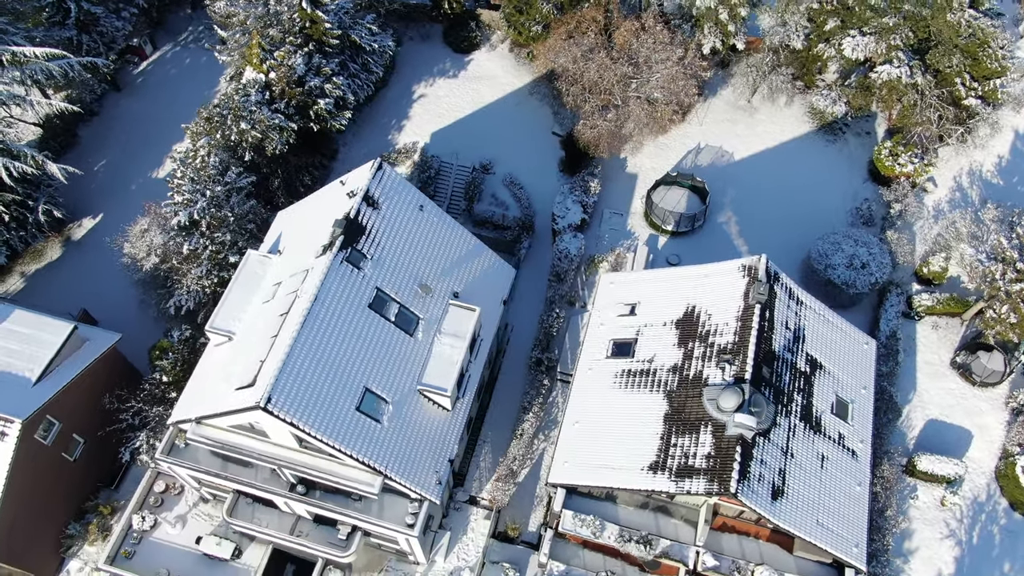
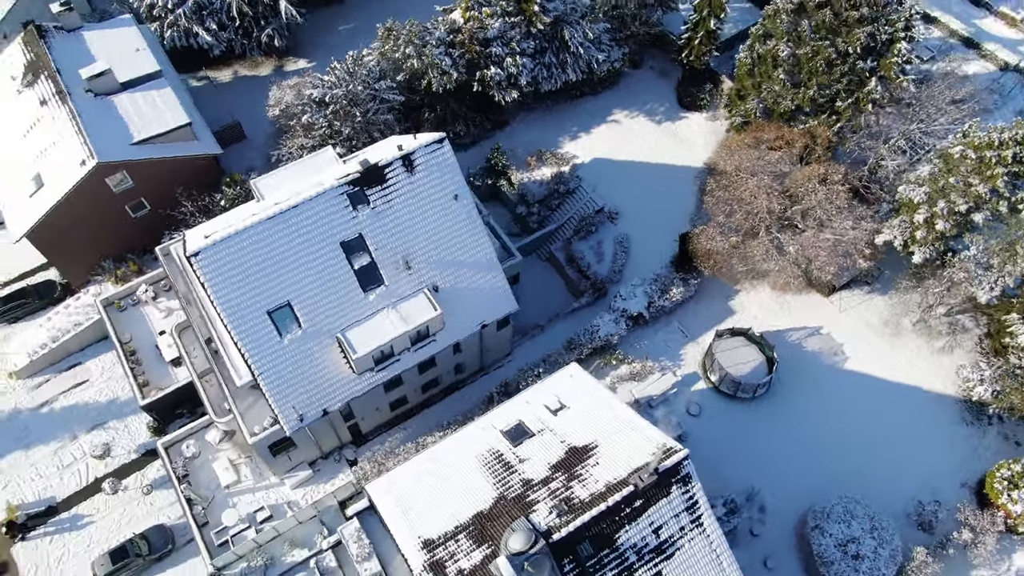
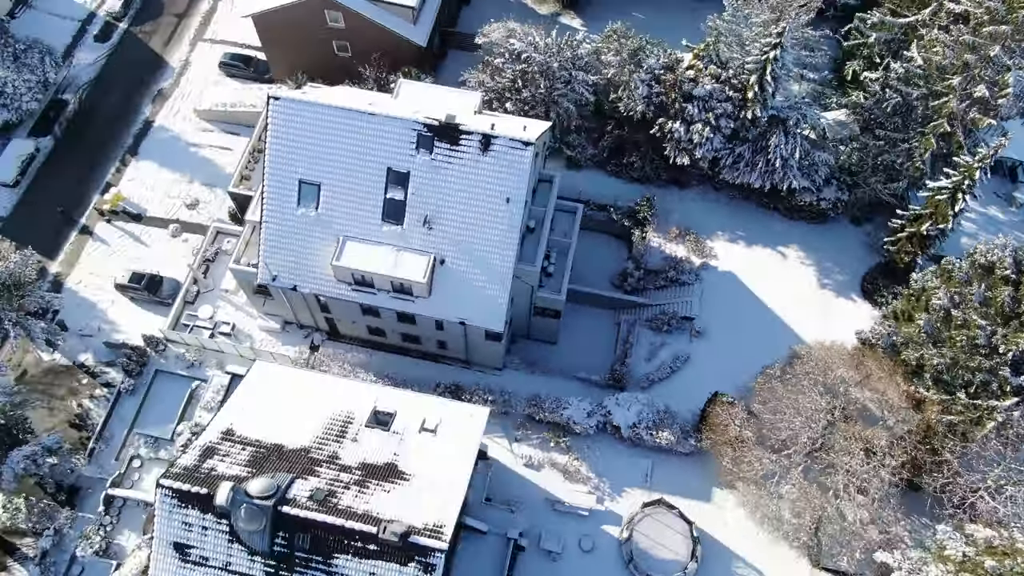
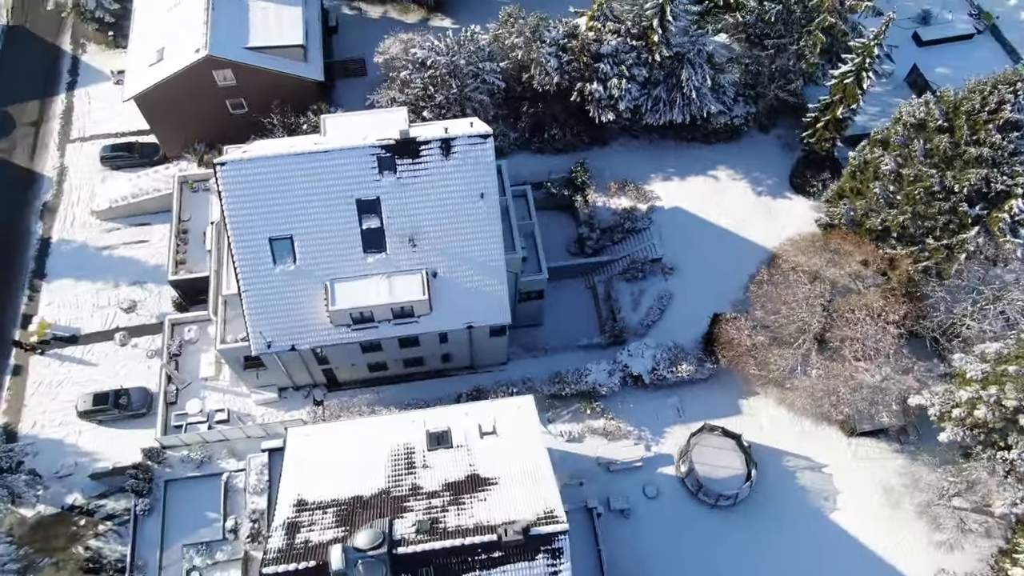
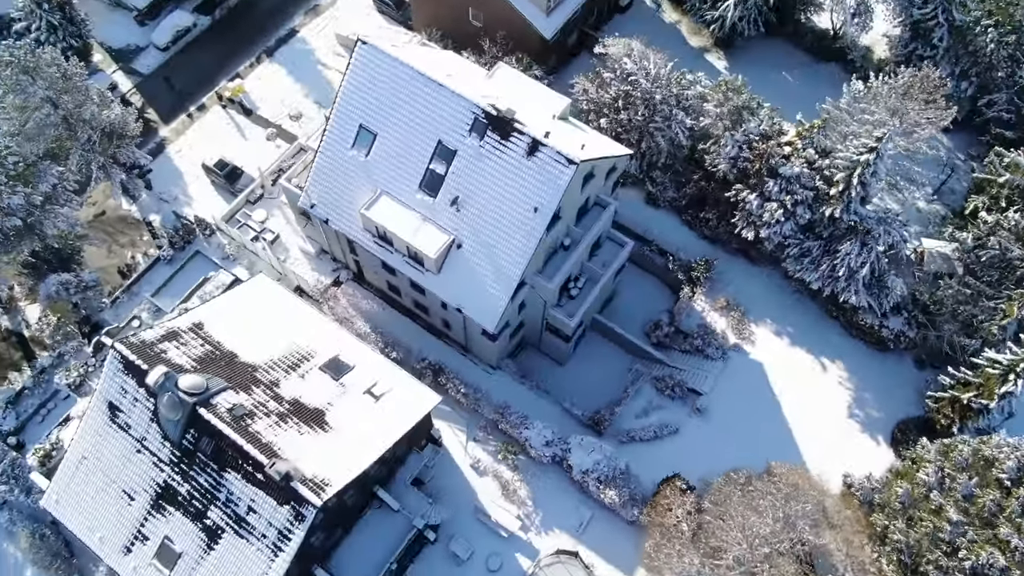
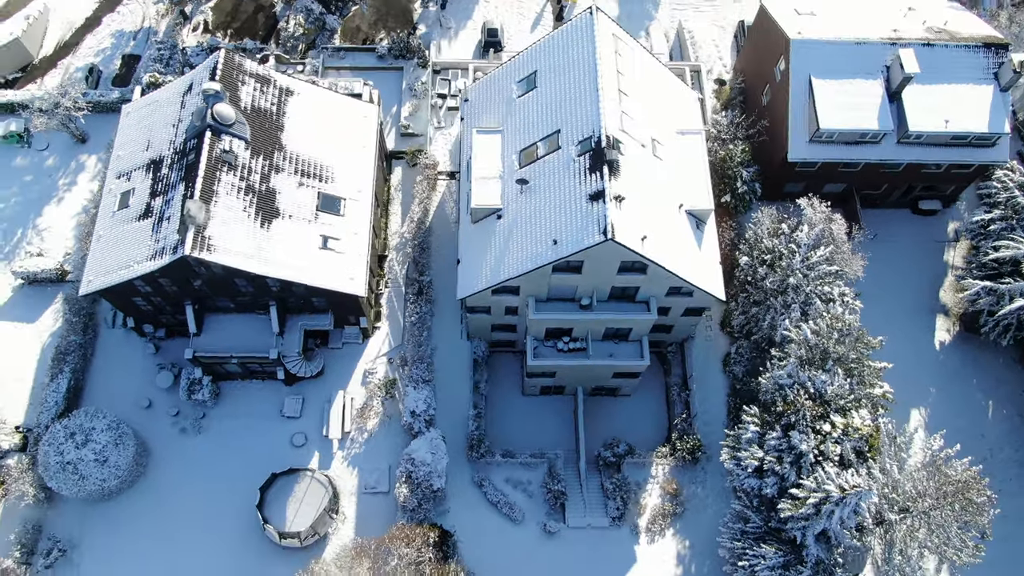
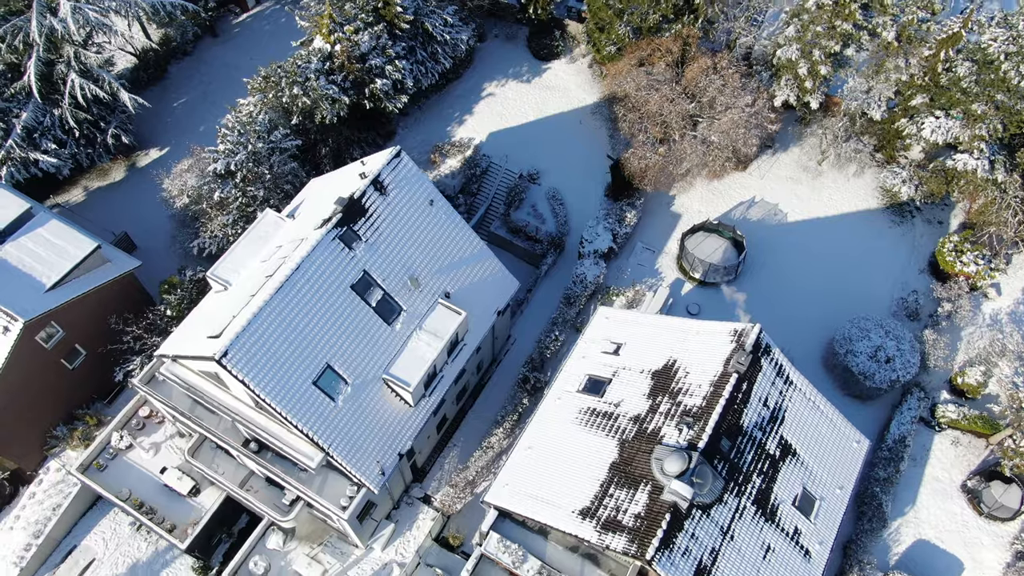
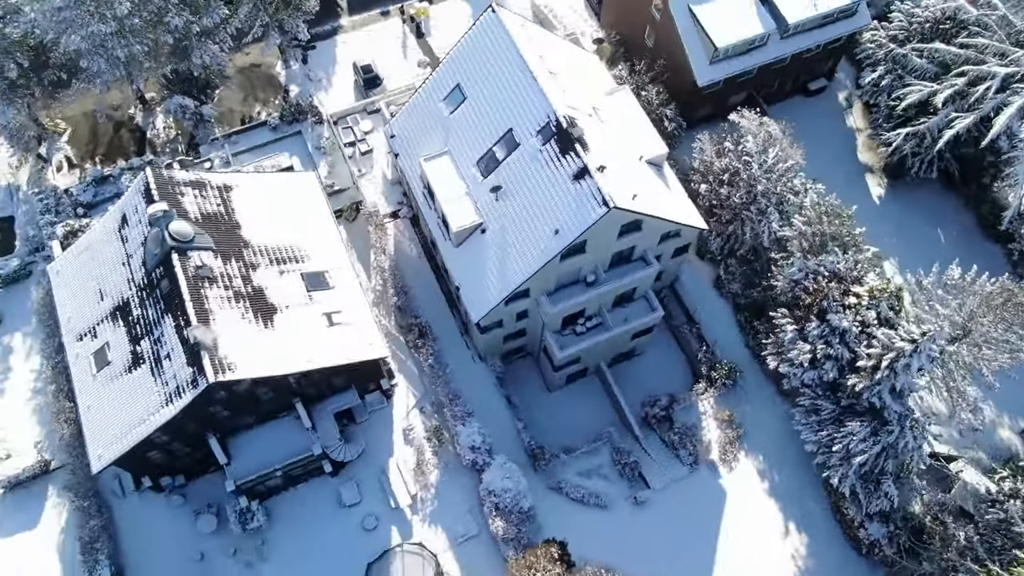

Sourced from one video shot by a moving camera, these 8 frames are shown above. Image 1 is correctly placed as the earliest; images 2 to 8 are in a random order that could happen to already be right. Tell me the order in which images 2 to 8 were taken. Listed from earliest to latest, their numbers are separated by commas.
7, 2, 4, 3, 5, 8, 6
